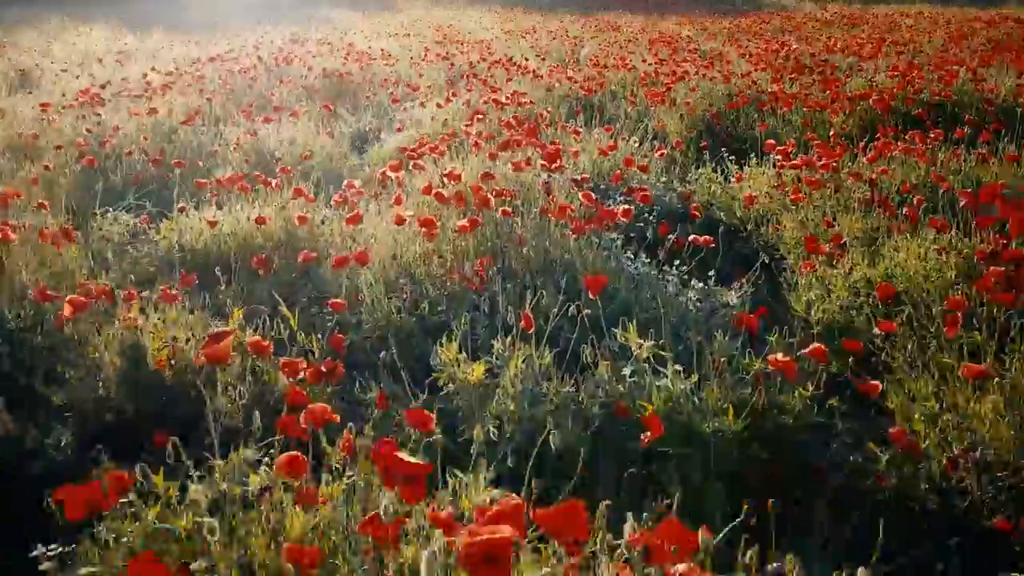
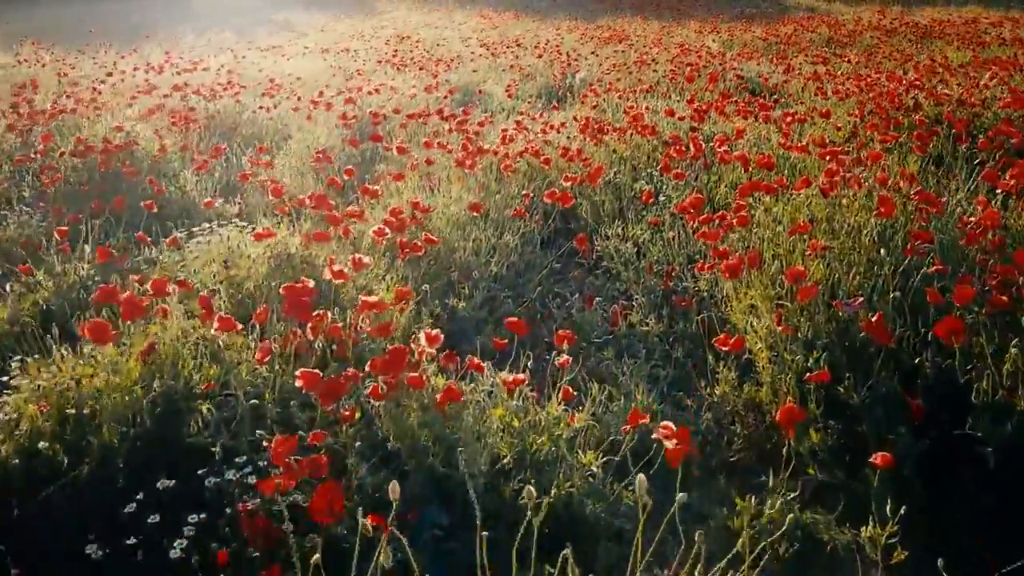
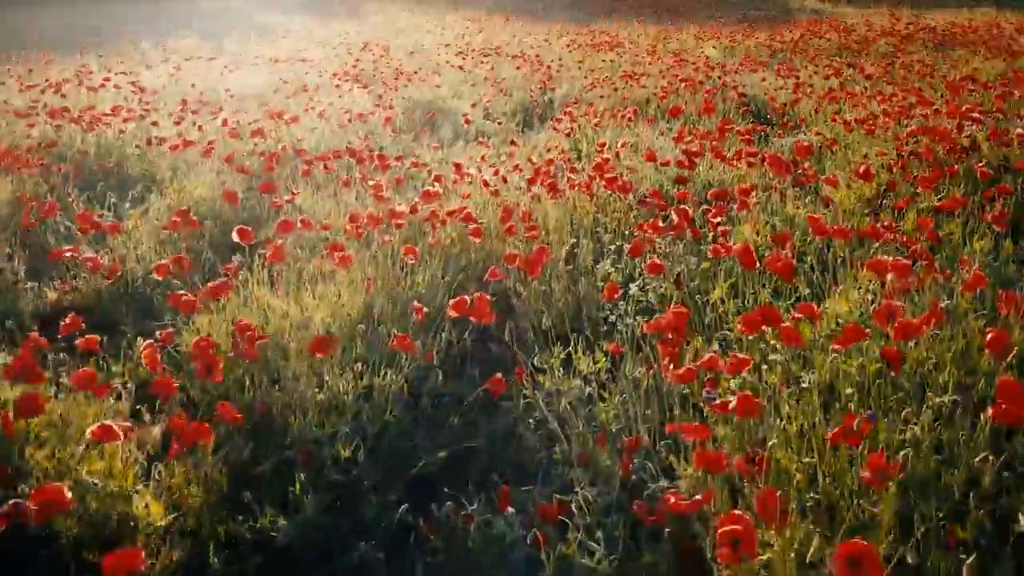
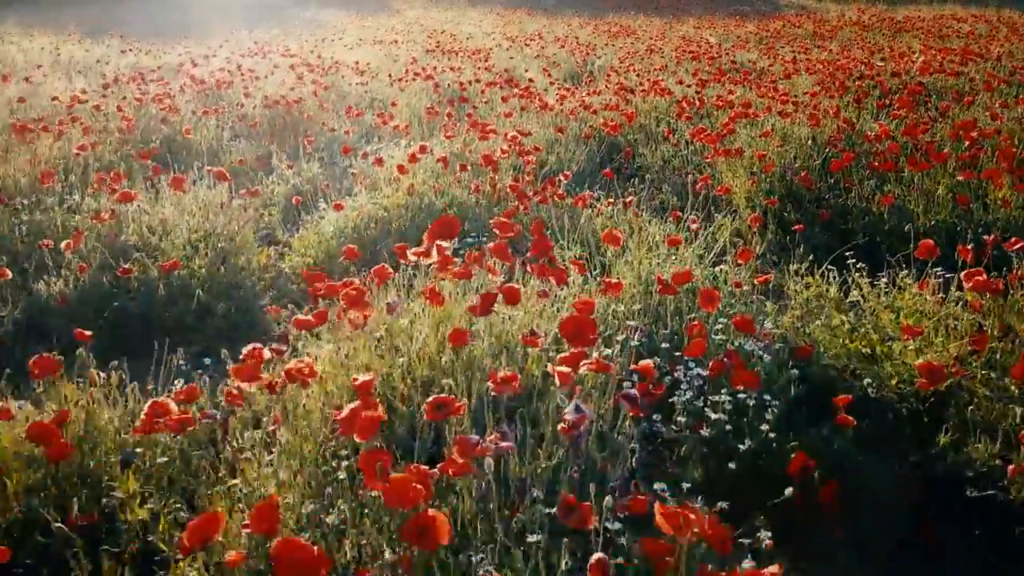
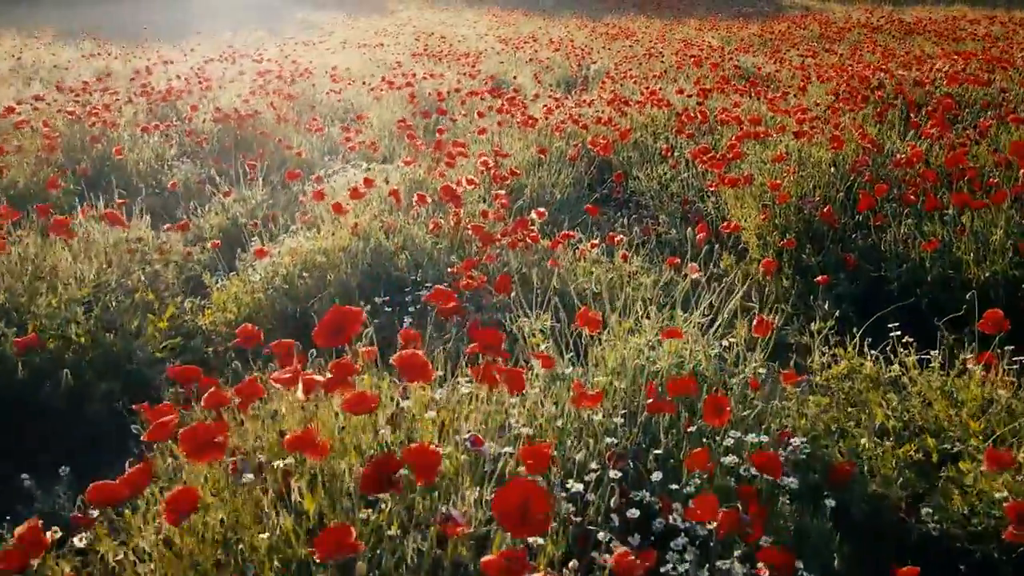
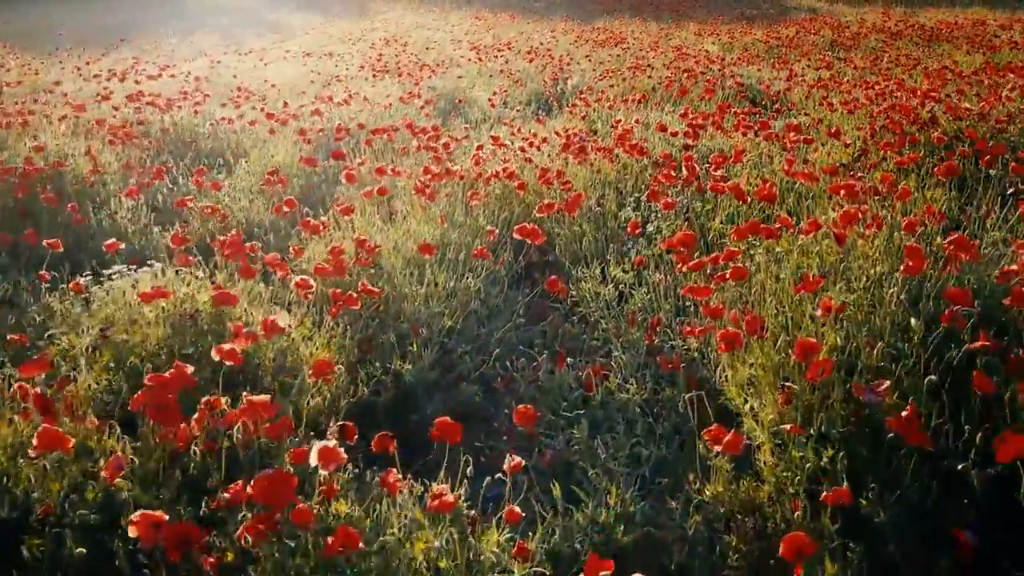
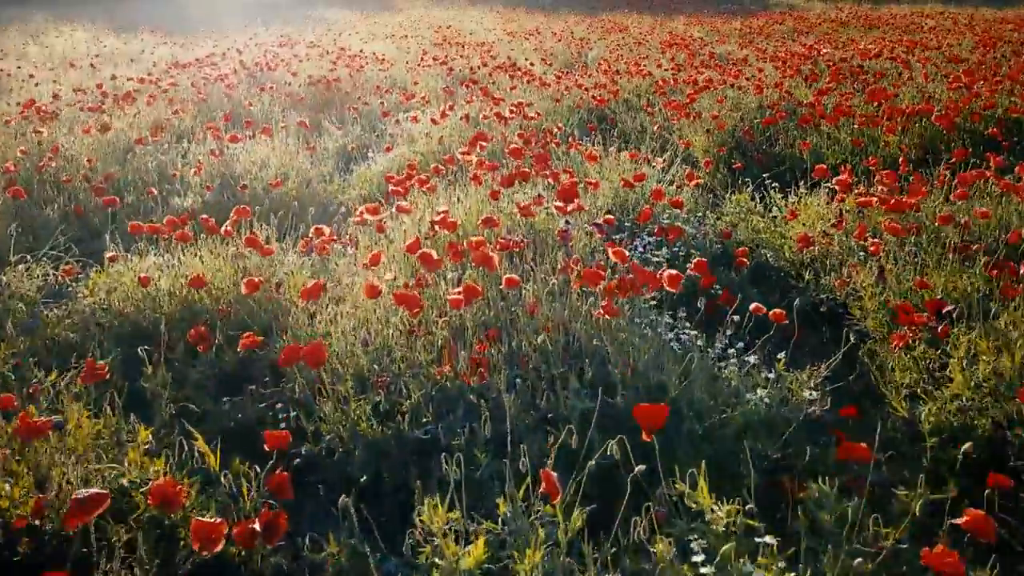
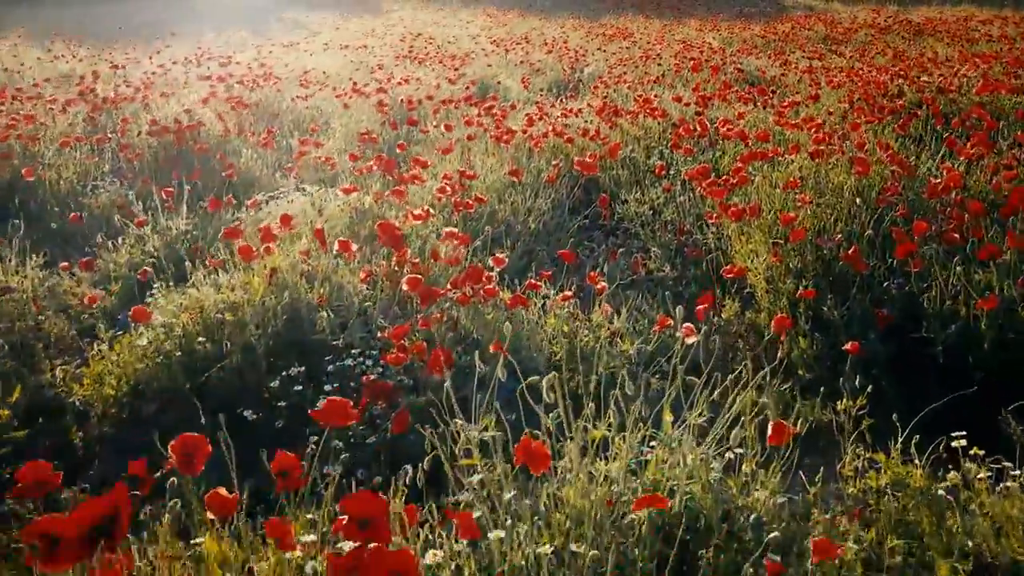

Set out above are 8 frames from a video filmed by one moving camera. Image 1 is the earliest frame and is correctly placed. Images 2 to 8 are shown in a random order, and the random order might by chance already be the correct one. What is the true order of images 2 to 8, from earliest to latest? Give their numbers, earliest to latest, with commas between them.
7, 4, 5, 8, 2, 6, 3
